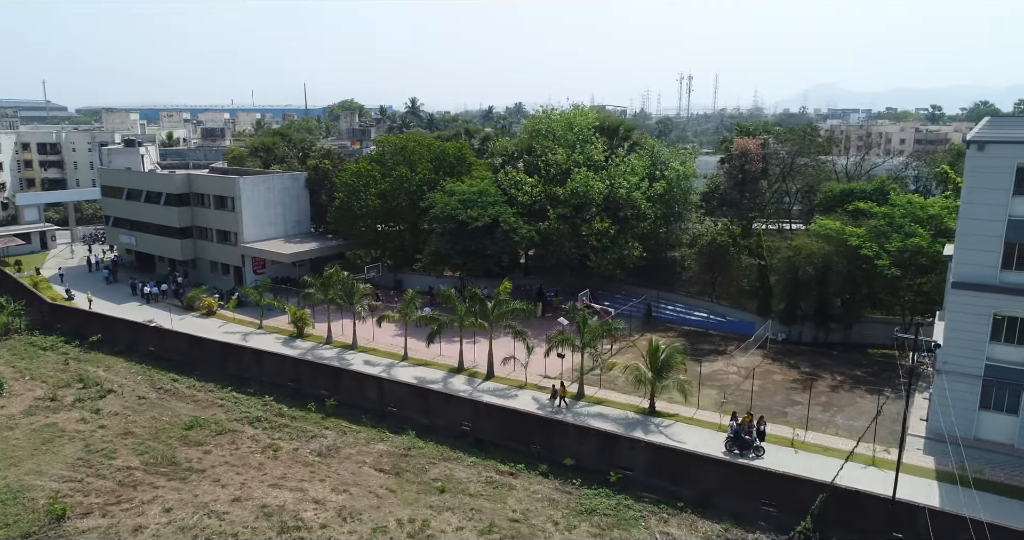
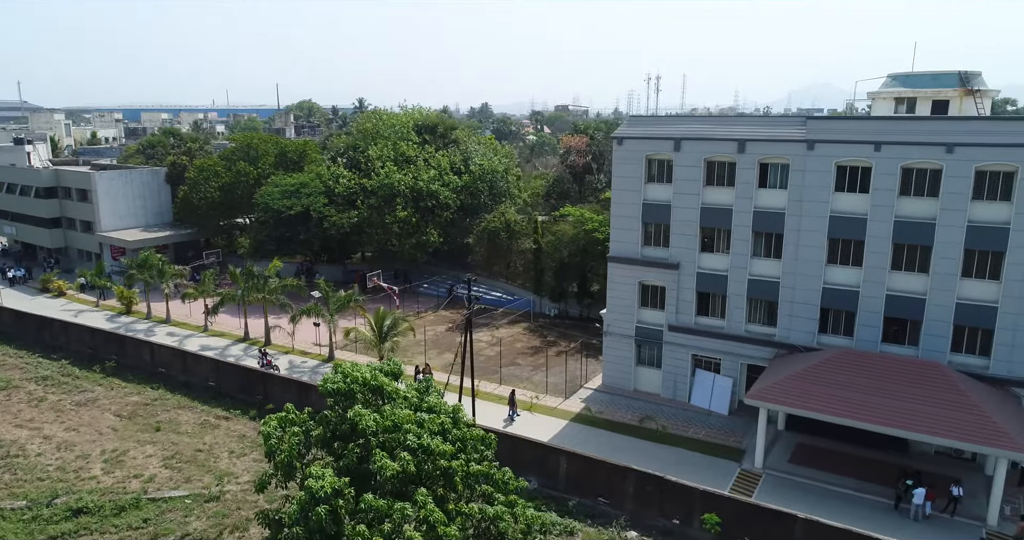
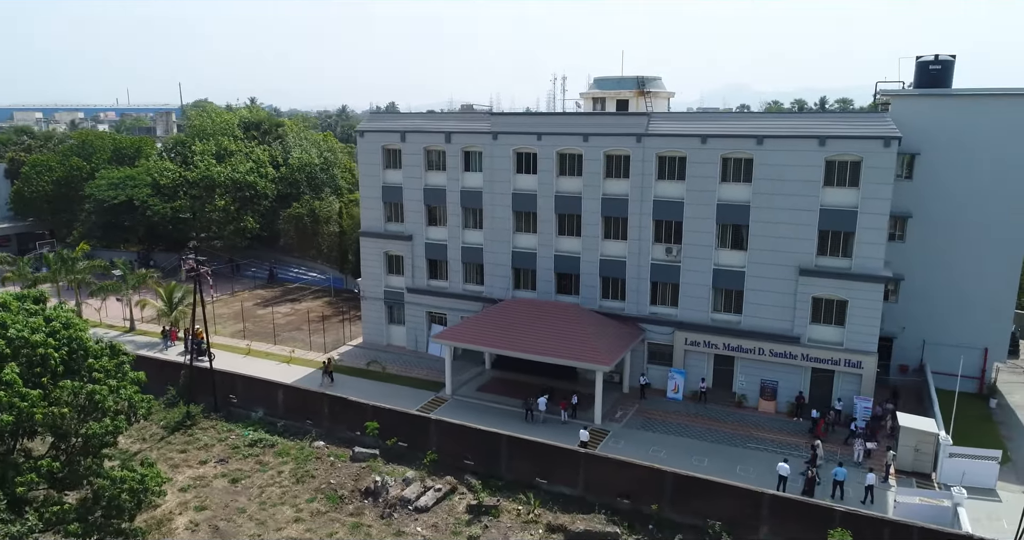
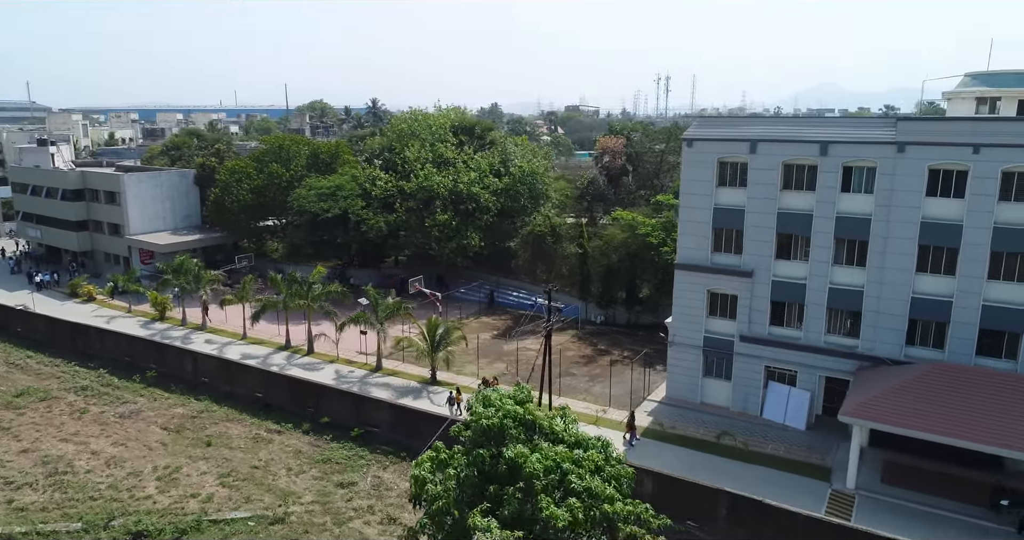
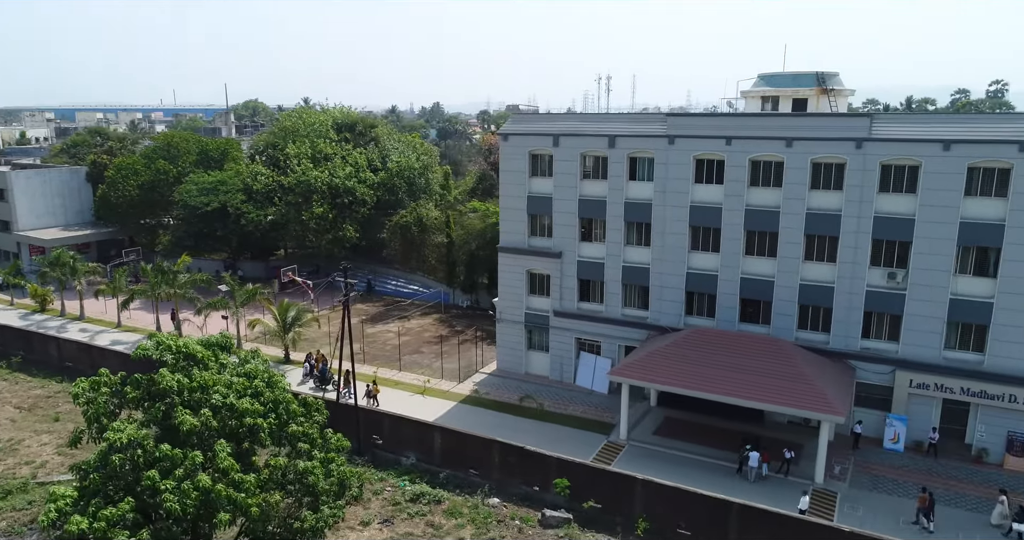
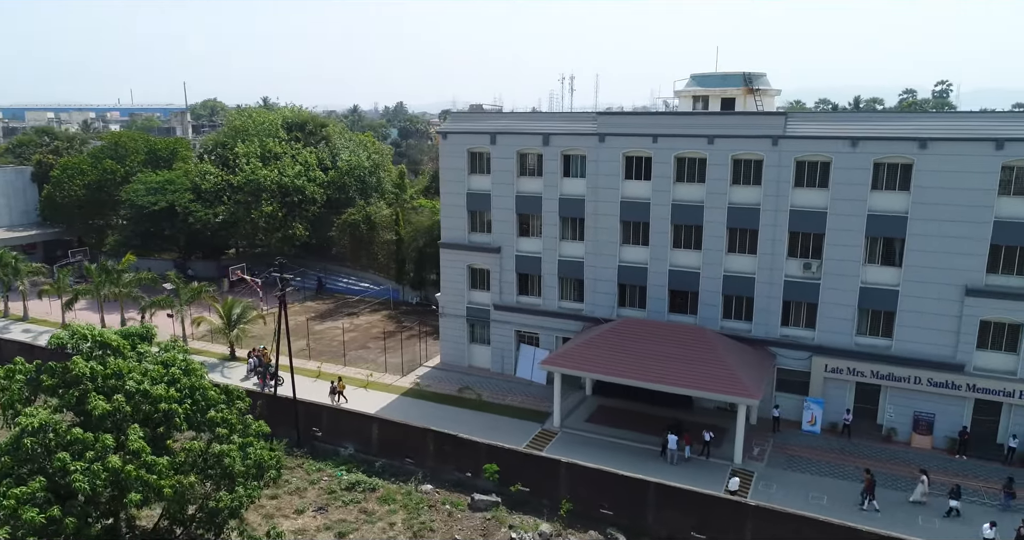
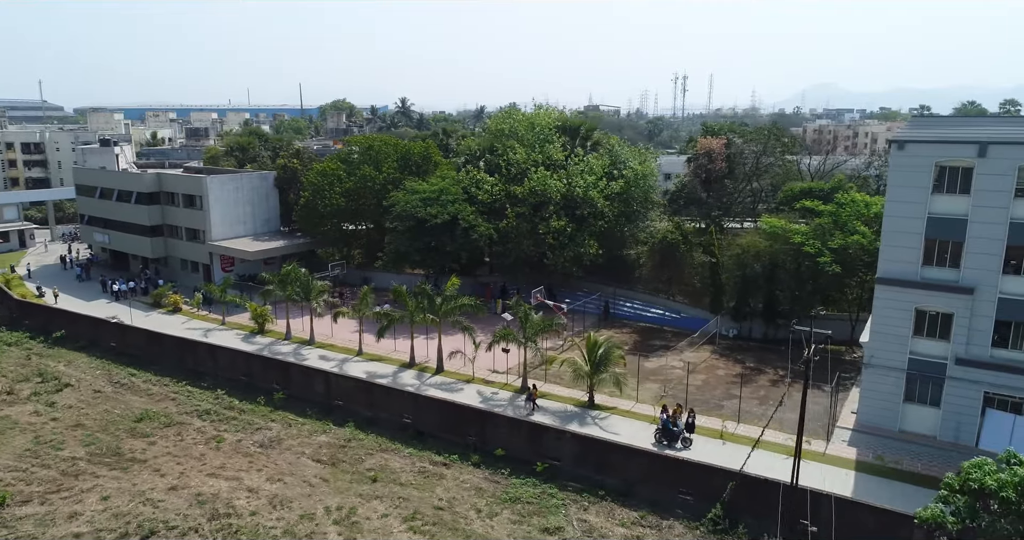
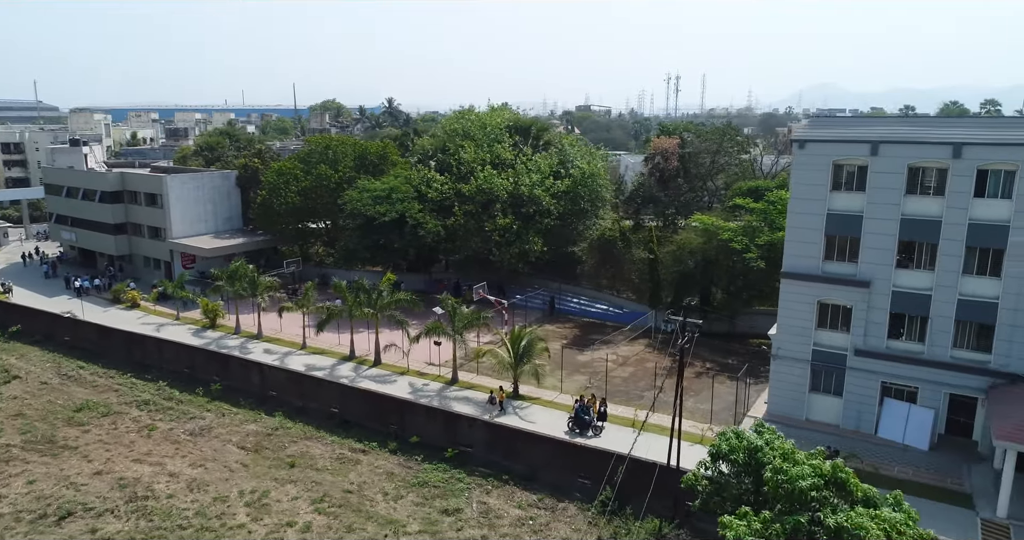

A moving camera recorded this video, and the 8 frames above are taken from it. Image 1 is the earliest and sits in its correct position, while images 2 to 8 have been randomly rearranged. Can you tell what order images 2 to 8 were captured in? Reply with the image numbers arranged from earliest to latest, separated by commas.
7, 8, 4, 2, 5, 6, 3
